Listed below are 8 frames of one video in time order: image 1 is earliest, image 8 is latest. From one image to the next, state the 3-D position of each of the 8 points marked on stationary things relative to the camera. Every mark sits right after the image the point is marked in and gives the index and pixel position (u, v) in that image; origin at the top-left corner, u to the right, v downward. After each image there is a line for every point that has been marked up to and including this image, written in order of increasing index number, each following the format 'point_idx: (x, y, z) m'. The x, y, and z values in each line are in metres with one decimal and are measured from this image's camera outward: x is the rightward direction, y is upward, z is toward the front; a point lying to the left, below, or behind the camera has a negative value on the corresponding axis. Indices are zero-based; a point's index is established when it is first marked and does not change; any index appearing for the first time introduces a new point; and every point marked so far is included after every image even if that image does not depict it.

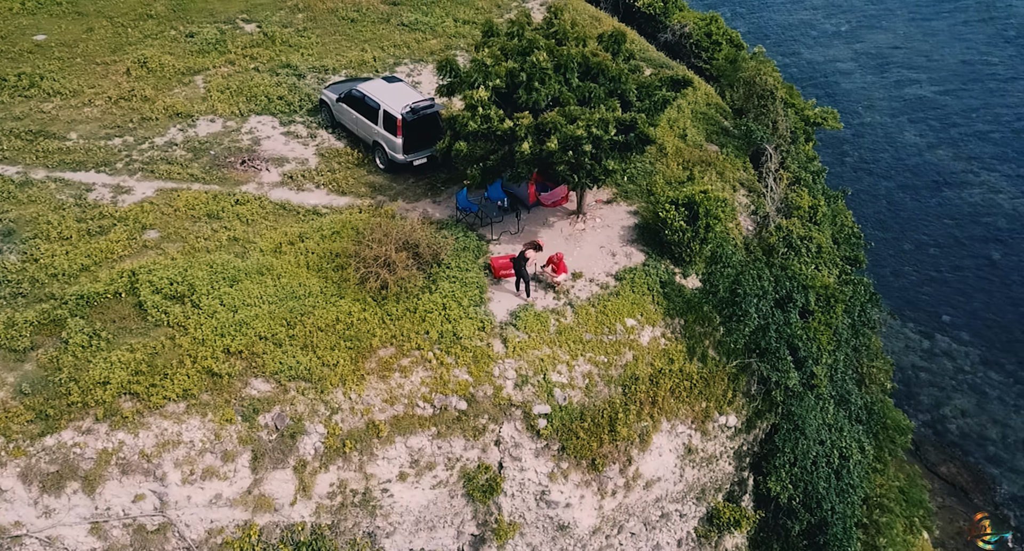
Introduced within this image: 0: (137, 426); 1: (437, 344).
0: (-8.5, -3.5, +16.0) m
1: (-2.0, -1.9, +19.1) m
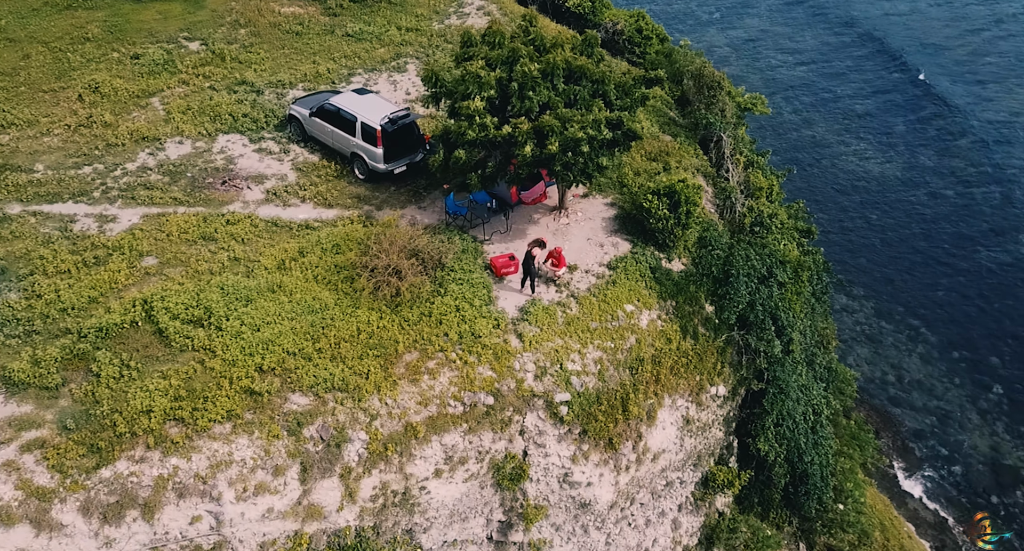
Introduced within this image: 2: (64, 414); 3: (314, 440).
0: (-7.4, -4.1, +16.2) m
1: (-1.5, -2.0, +20.0) m
2: (-10.3, -3.2, +16.2) m
3: (-4.9, -4.1, +17.4) m
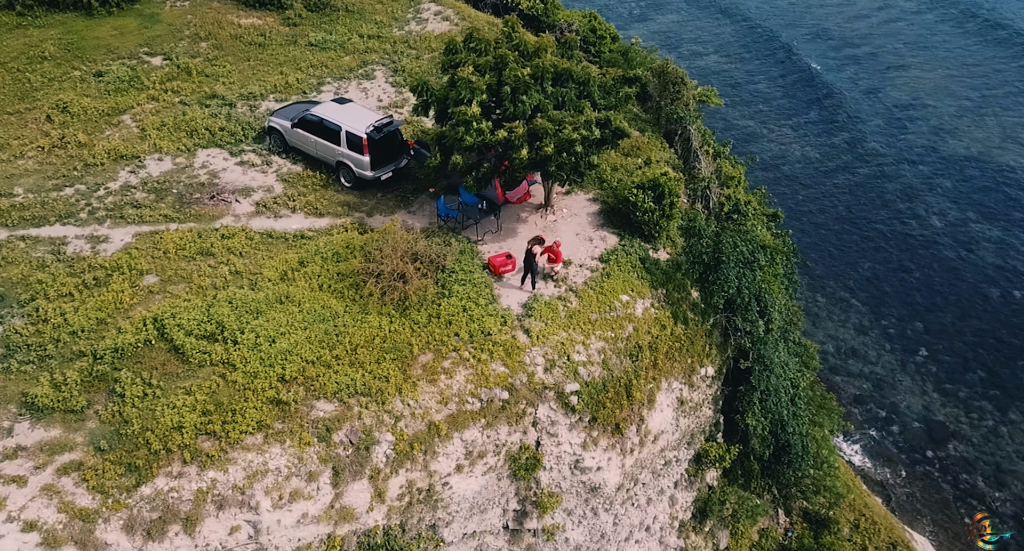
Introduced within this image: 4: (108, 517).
0: (-6.7, -4.4, +16.4) m
1: (-1.3, -2.0, +20.6) m
2: (-9.6, -3.7, +16.2) m
3: (-4.2, -4.3, +17.8) m
4: (-8.8, -5.3, +15.4) m
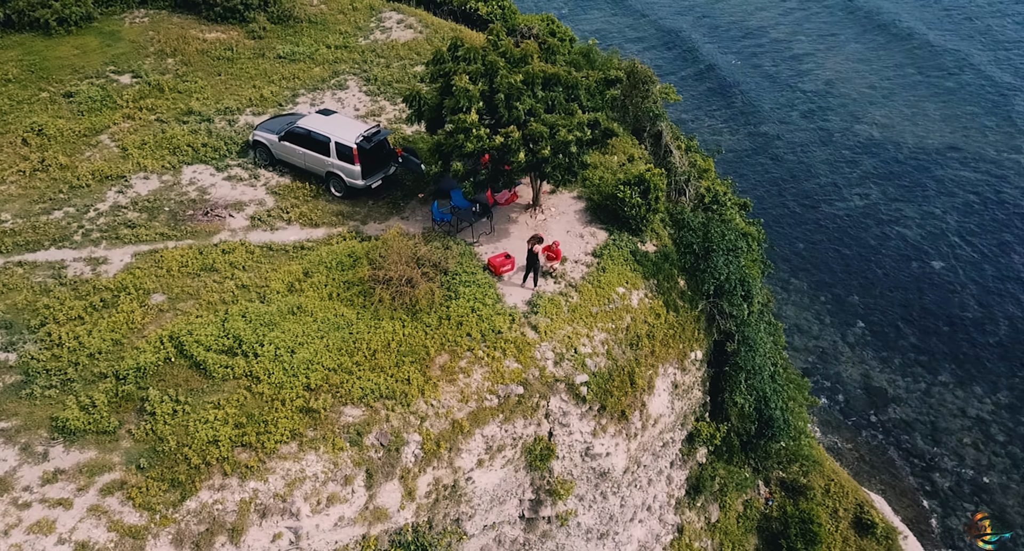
0: (-5.9, -4.7, +16.7) m
1: (-0.9, -2.0, +21.3) m
2: (-8.8, -4.2, +16.3) m
3: (-3.6, -4.5, +18.3) m
4: (-7.8, -5.7, +15.5) m
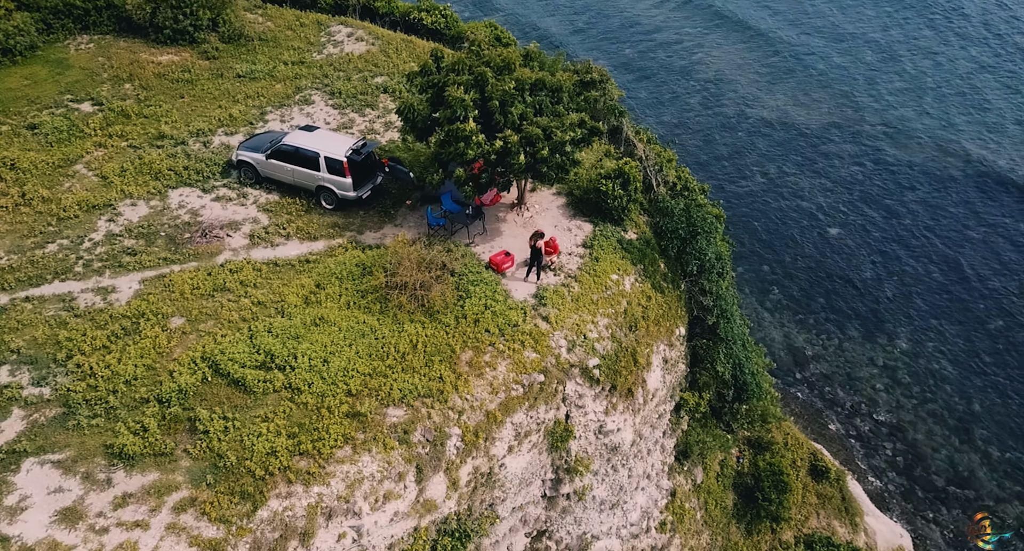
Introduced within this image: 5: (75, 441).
0: (-4.6, -5.0, +17.2) m
1: (-0.4, -1.9, +22.3) m
2: (-7.5, -4.7, +16.5) m
3: (-2.5, -4.6, +19.0) m
4: (-6.3, -6.1, +15.9) m
5: (-10.5, -4.0, +16.9) m
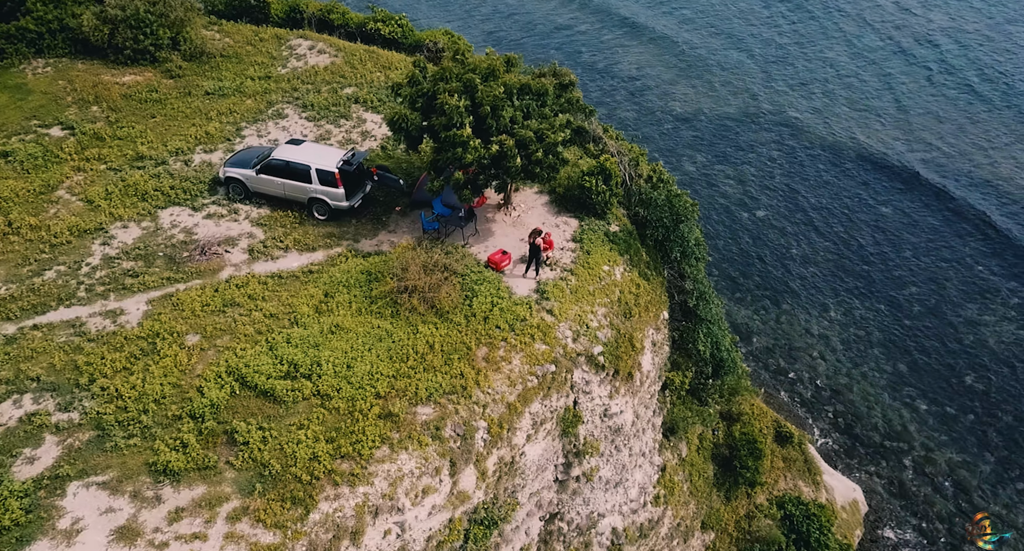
0: (-3.7, -5.1, +17.6) m
1: (0.0, -1.8, +23.0) m
2: (-6.5, -5.0, +16.7) m
3: (-1.7, -4.6, +19.6) m
4: (-5.2, -6.3, +16.1) m
5: (-9.5, -4.5, +16.9) m
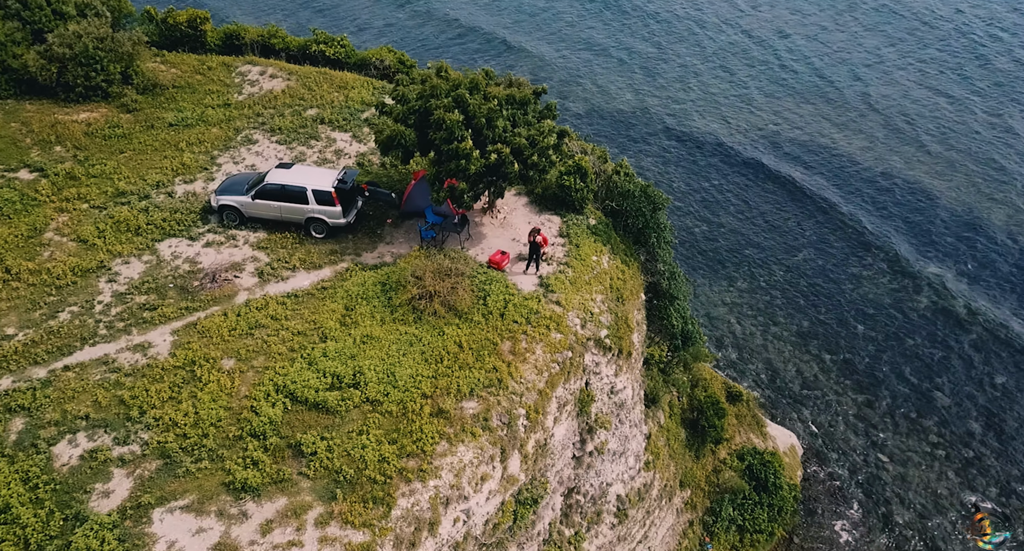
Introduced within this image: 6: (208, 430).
0: (-2.1, -5.2, +18.5) m
1: (+0.6, -1.7, +24.2) m
2: (-4.9, -5.3, +17.3) m
3: (-0.4, -4.5, +20.6) m
4: (-3.4, -6.5, +16.8) m
5: (-7.9, -5.2, +17.1) m
6: (-8.0, -4.1, +18.4) m
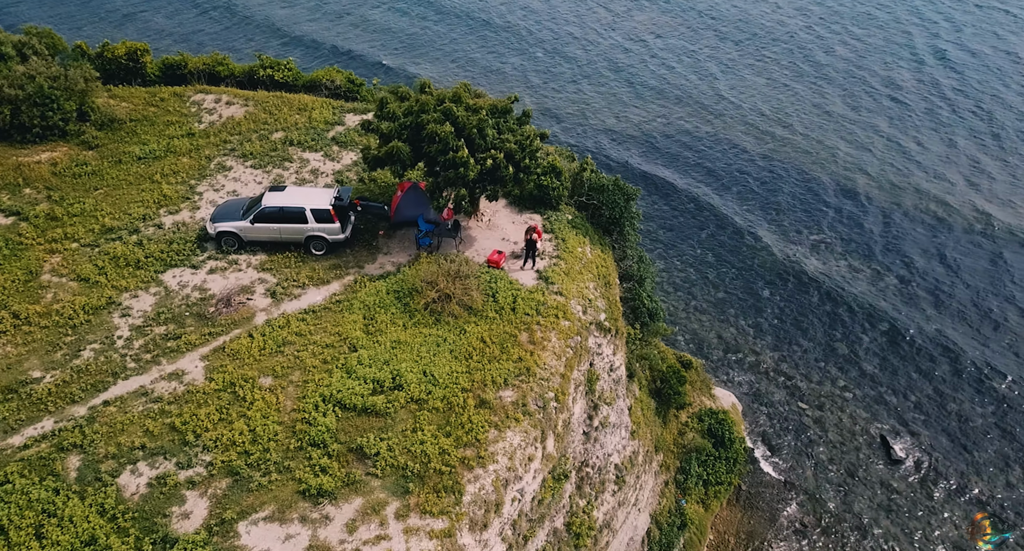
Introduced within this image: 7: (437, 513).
0: (-0.7, -5.1, +19.6) m
1: (+1.2, -1.4, +25.6) m
2: (-3.3, -5.5, +18.1) m
3: (+0.8, -4.3, +21.9) m
4: (-1.6, -6.5, +17.8) m
5: (-6.3, -5.6, +17.7) m
6: (-6.6, -4.6, +18.9) m
7: (-2.2, -6.2, +17.8) m
